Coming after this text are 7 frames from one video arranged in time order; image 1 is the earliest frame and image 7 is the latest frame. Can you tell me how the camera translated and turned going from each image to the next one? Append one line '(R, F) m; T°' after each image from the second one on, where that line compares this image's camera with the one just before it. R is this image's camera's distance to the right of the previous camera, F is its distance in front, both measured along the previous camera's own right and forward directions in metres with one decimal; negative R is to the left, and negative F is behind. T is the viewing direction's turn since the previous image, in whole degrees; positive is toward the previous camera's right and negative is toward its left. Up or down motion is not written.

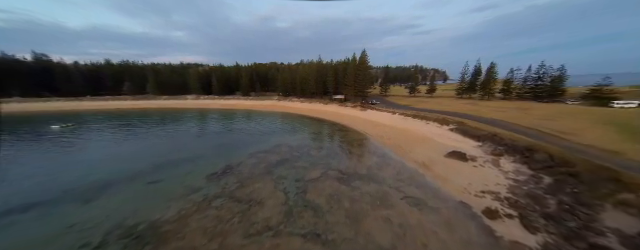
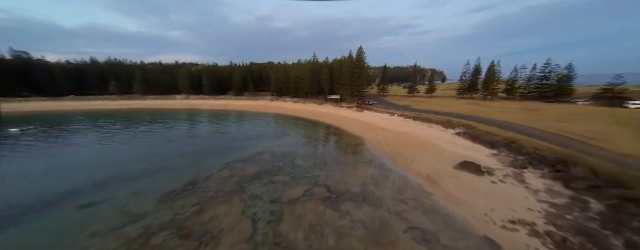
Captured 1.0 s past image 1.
(+0.9, +2.5) m; +1°
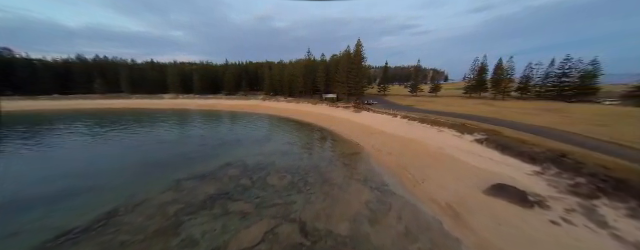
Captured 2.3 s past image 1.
(+1.2, +3.5) m; 0°
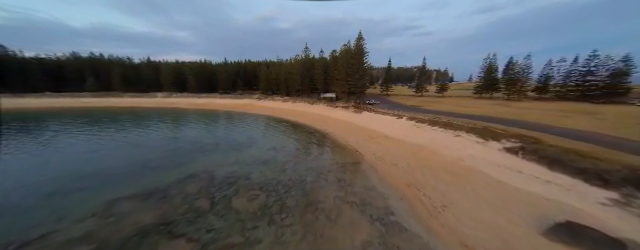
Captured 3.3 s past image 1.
(+0.9, +2.8) m; -1°
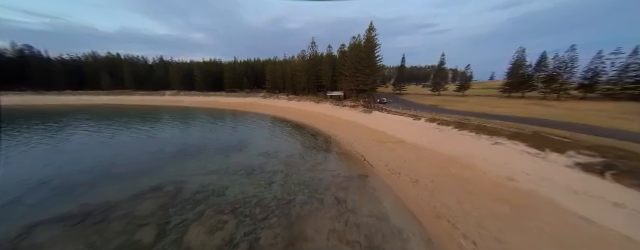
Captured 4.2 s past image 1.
(+0.7, +2.5) m; -3°
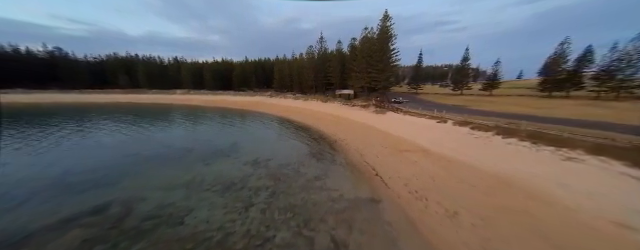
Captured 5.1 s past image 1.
(+0.6, +2.5) m; -4°
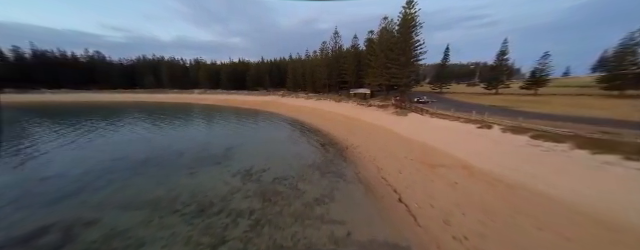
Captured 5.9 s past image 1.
(+0.4, +2.2) m; -5°
